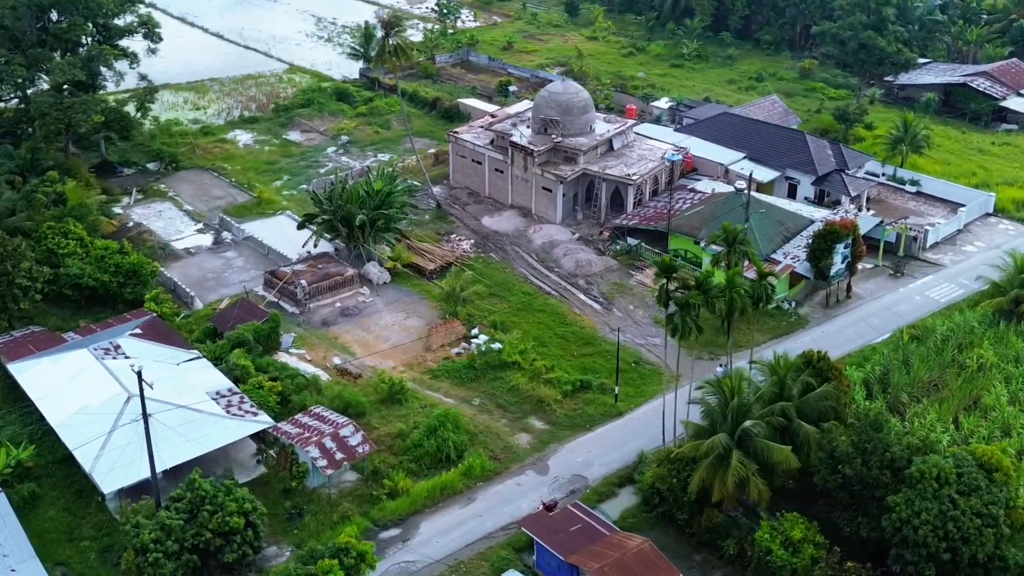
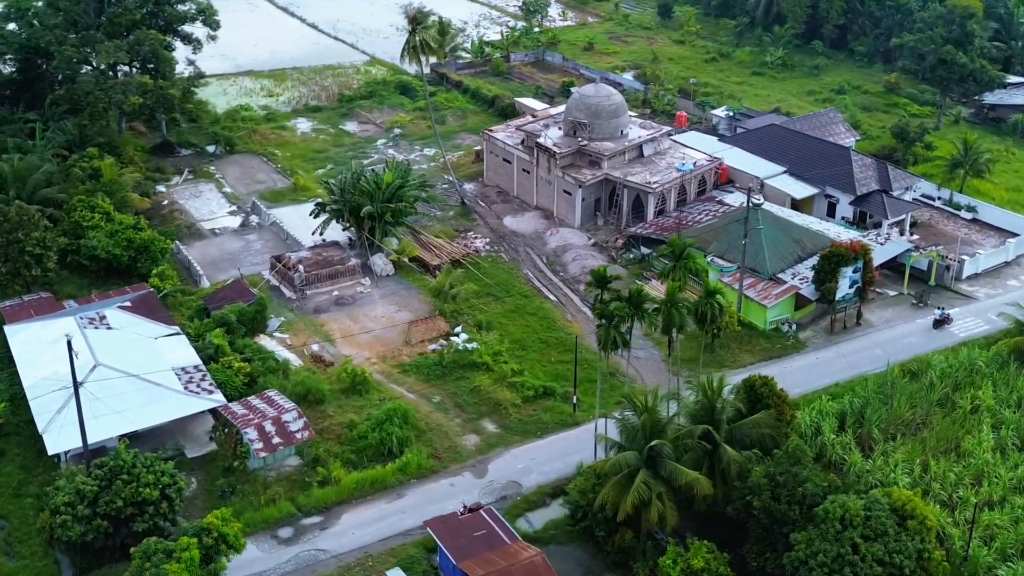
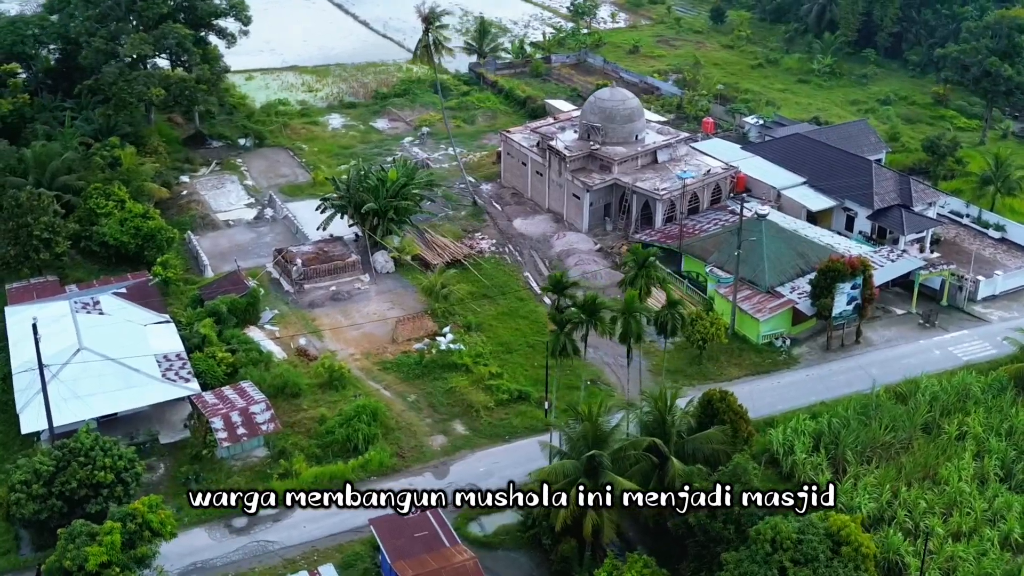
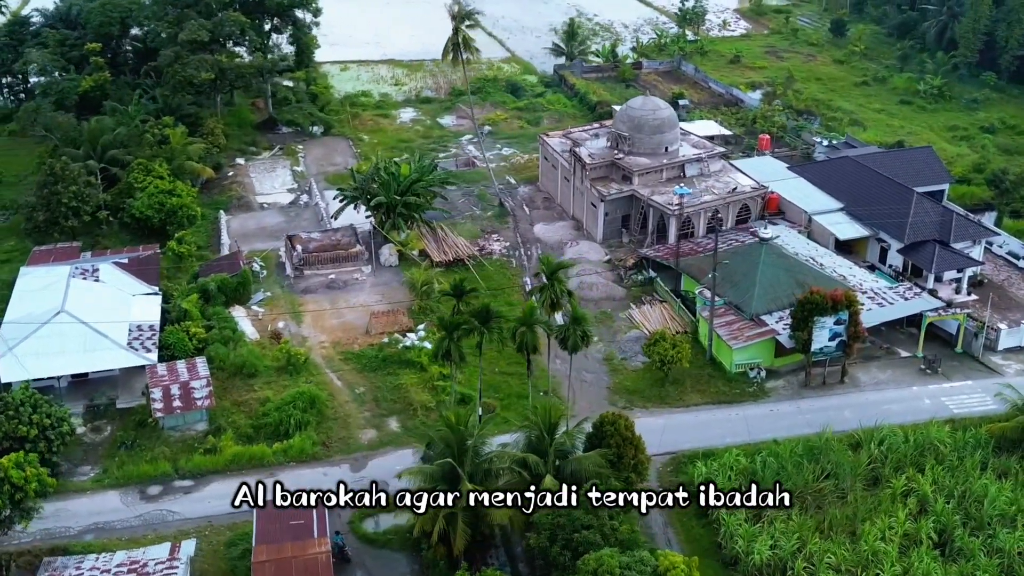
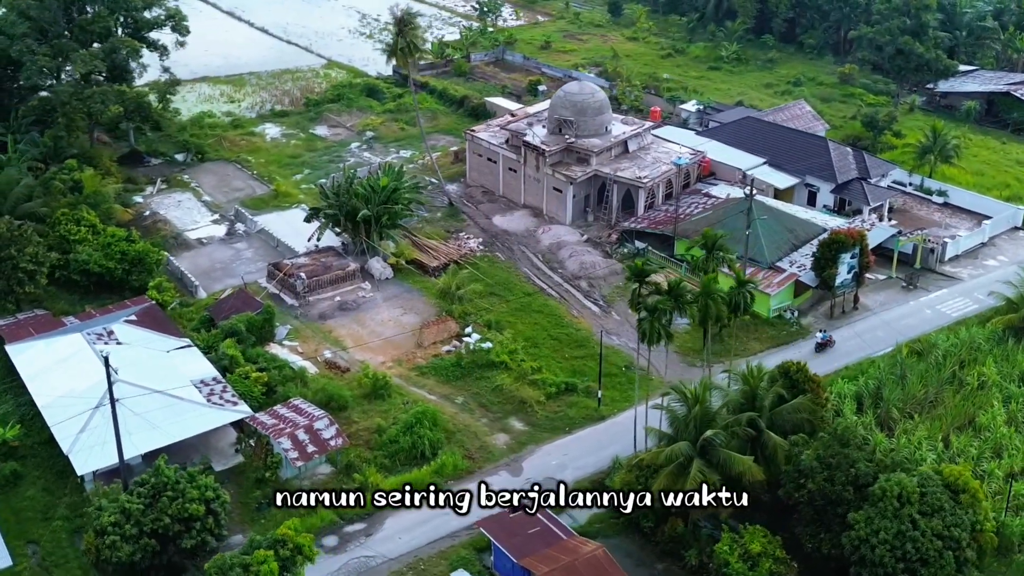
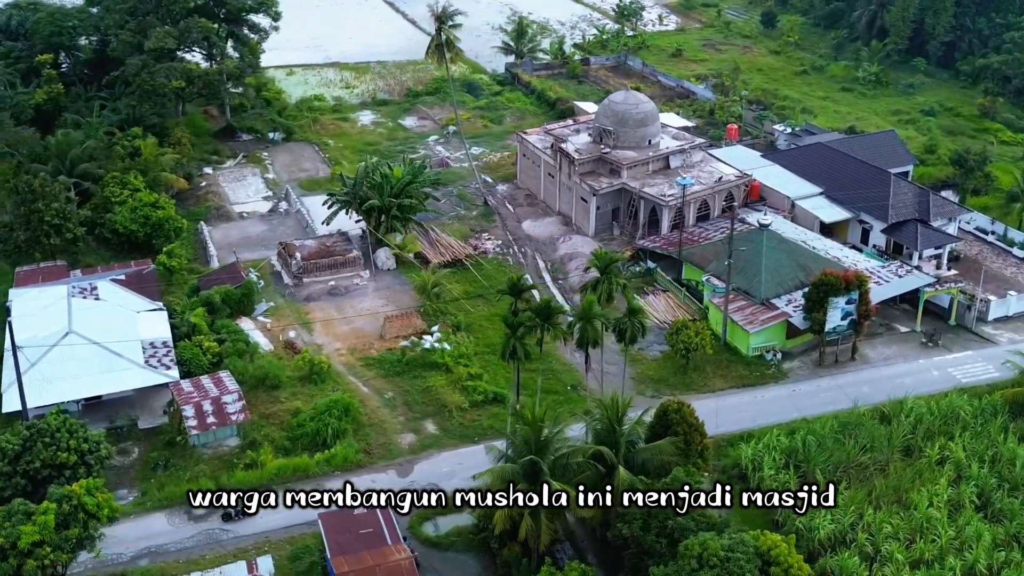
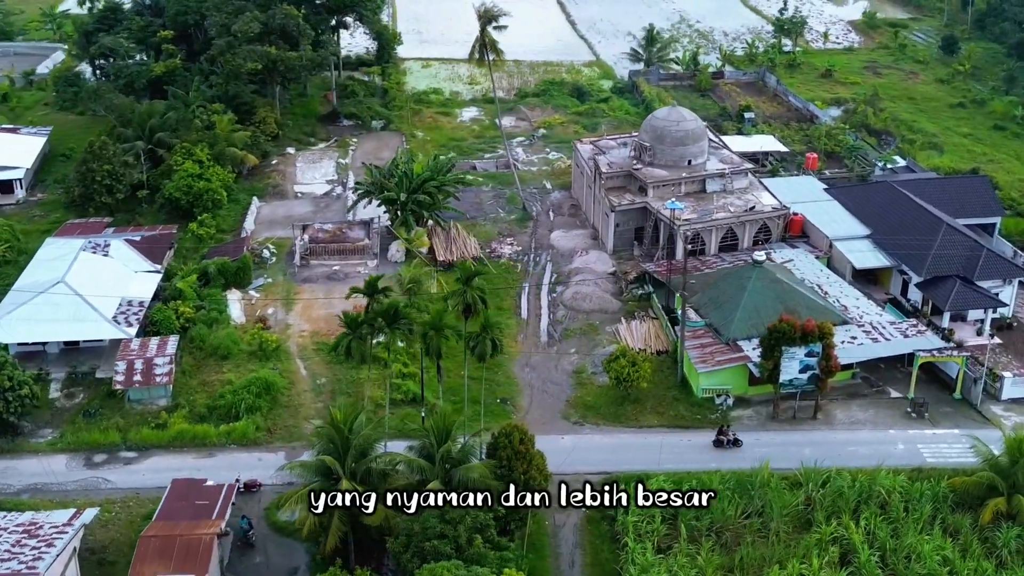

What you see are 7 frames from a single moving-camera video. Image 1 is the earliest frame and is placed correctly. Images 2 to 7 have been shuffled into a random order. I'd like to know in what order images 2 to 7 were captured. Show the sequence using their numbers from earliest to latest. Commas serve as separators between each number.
5, 2, 3, 6, 4, 7
